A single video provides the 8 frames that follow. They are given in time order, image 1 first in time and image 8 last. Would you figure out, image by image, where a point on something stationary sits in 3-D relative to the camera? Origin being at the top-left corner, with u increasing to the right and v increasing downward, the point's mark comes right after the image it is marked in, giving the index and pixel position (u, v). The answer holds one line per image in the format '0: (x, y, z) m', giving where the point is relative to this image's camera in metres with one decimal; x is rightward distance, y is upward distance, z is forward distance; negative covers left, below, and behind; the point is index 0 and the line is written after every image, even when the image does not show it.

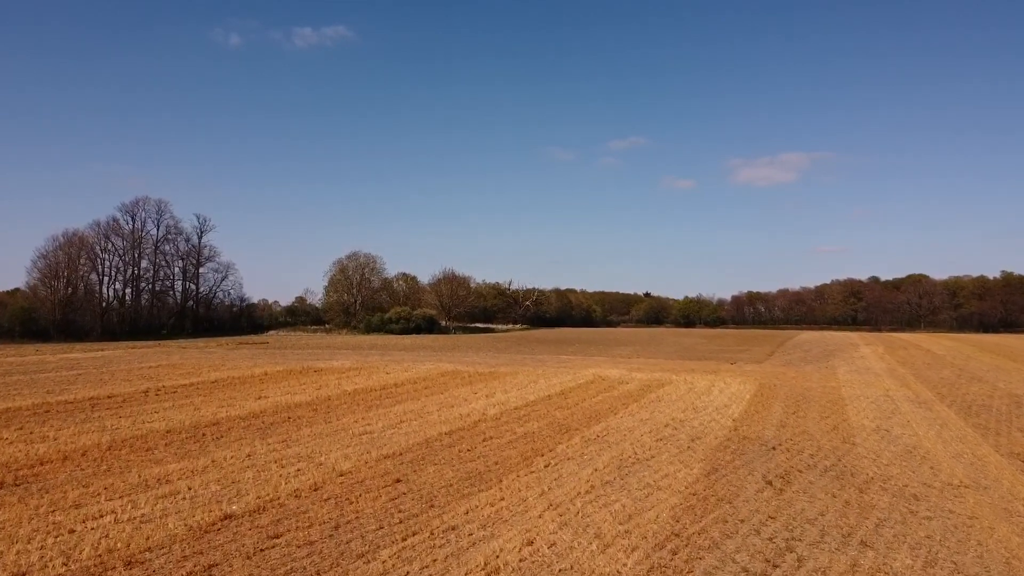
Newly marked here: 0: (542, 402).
0: (+0.6, -2.2, +16.5) m
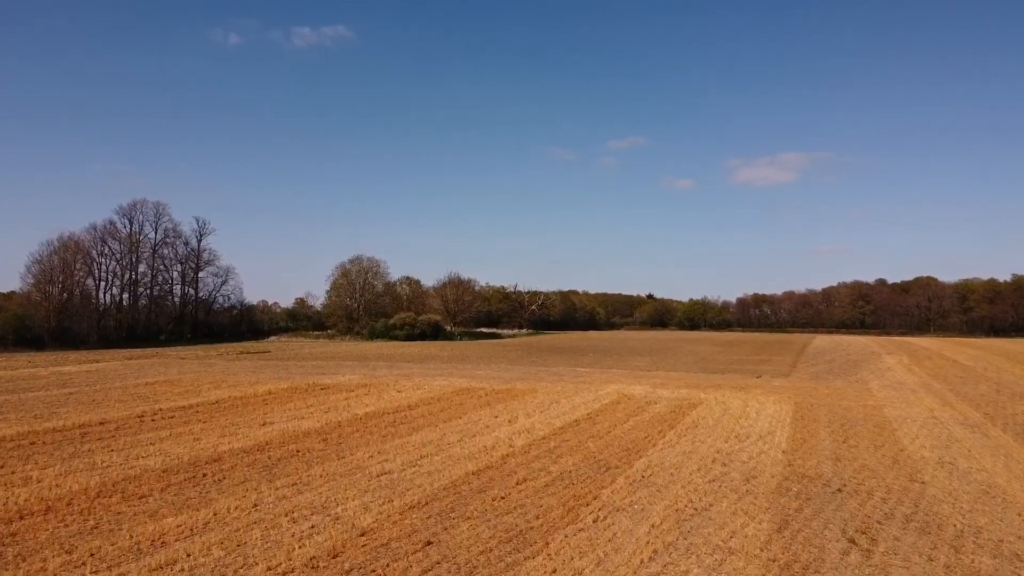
0: (+1.1, -2.5, +15.2) m
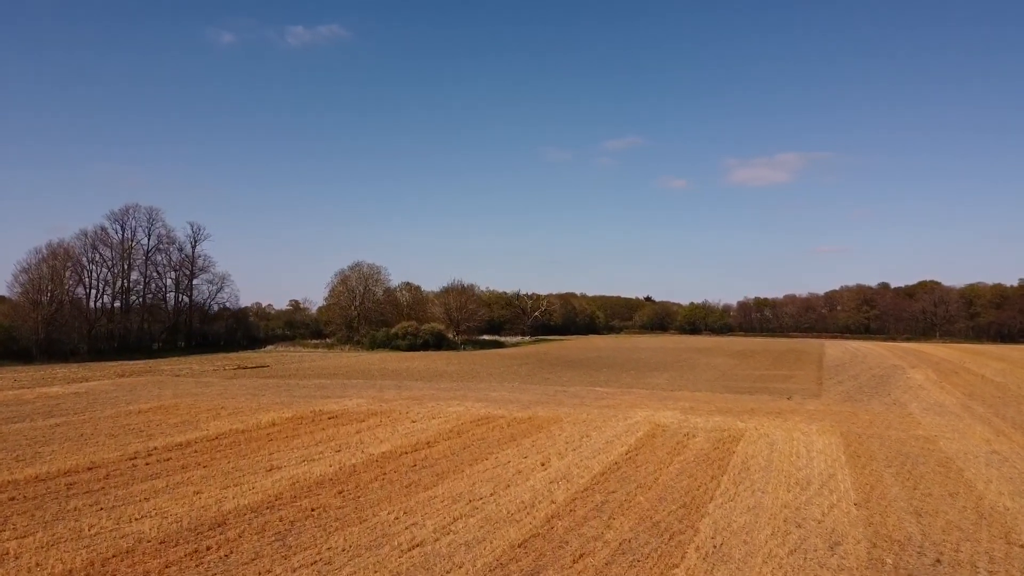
0: (+1.6, -3.0, +13.7) m
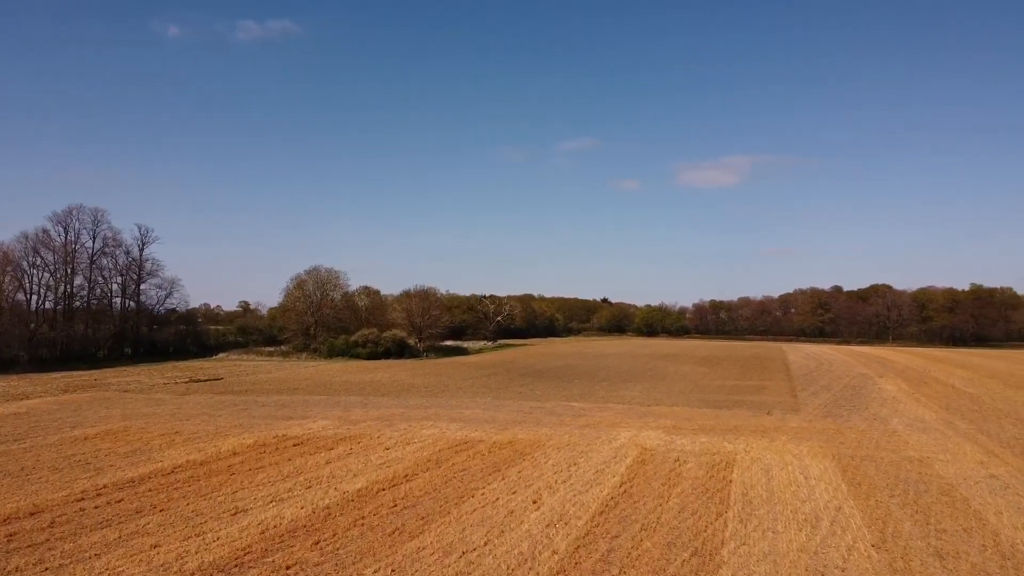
0: (+1.5, -3.4, +12.7) m
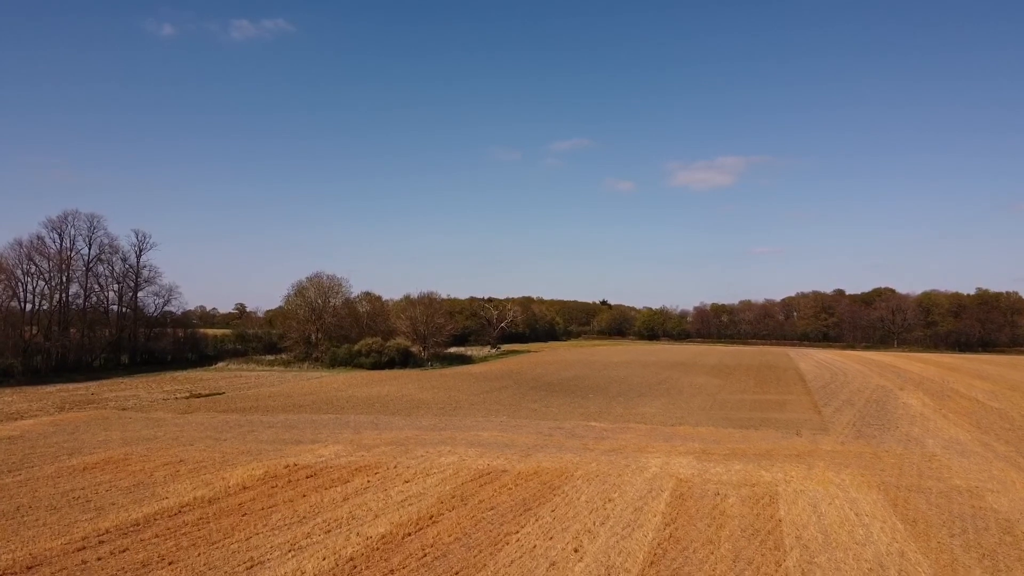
0: (+2.1, -3.8, +11.6) m
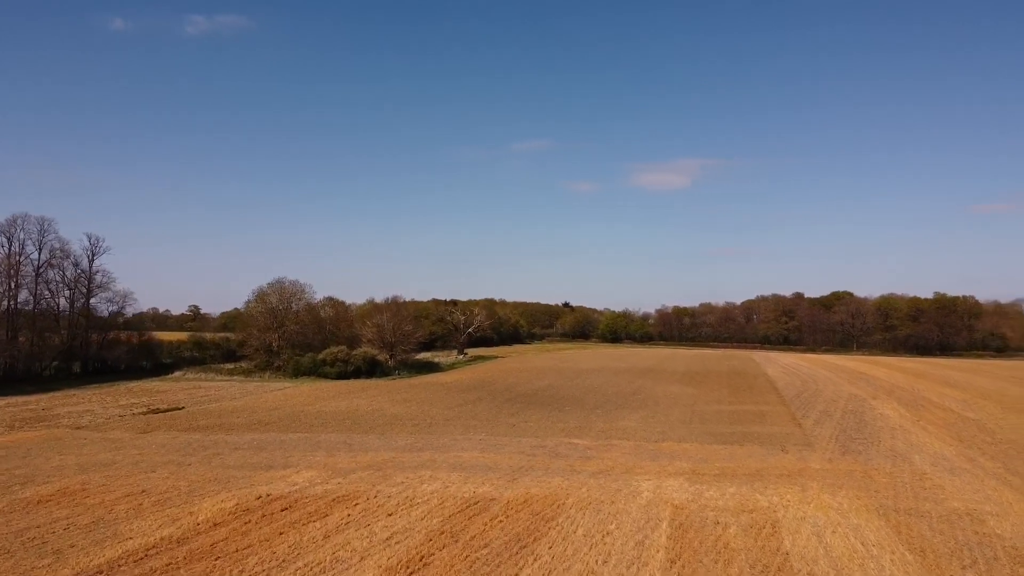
0: (+2.1, -4.2, +10.8) m
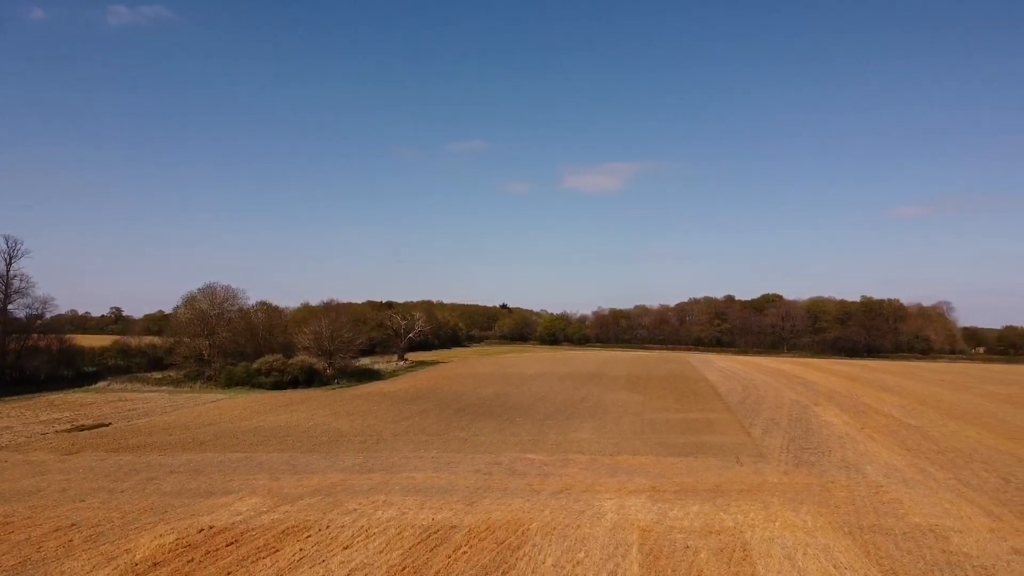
0: (+1.8, -4.5, +10.2) m
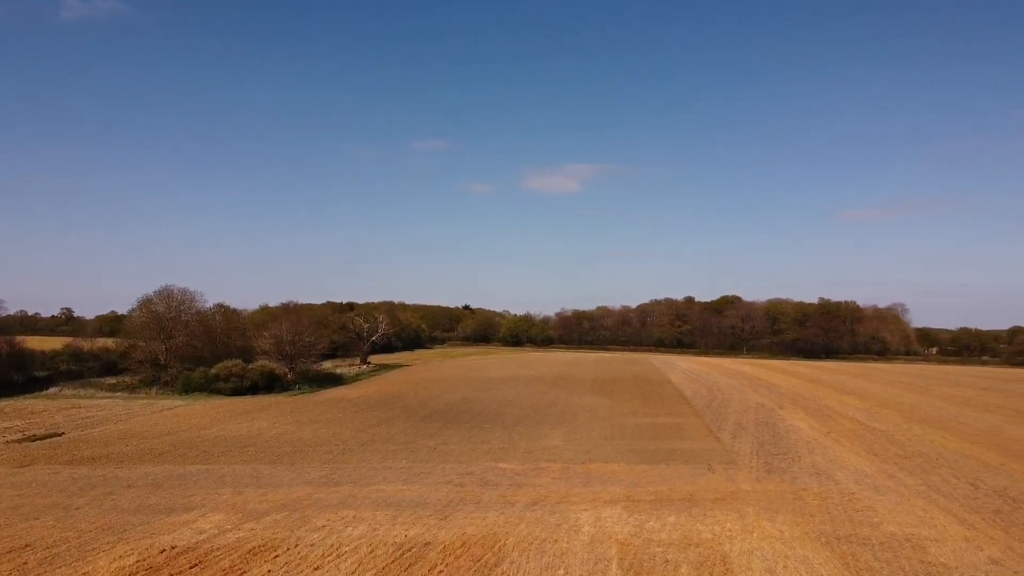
0: (+1.7, -4.6, +9.9) m
